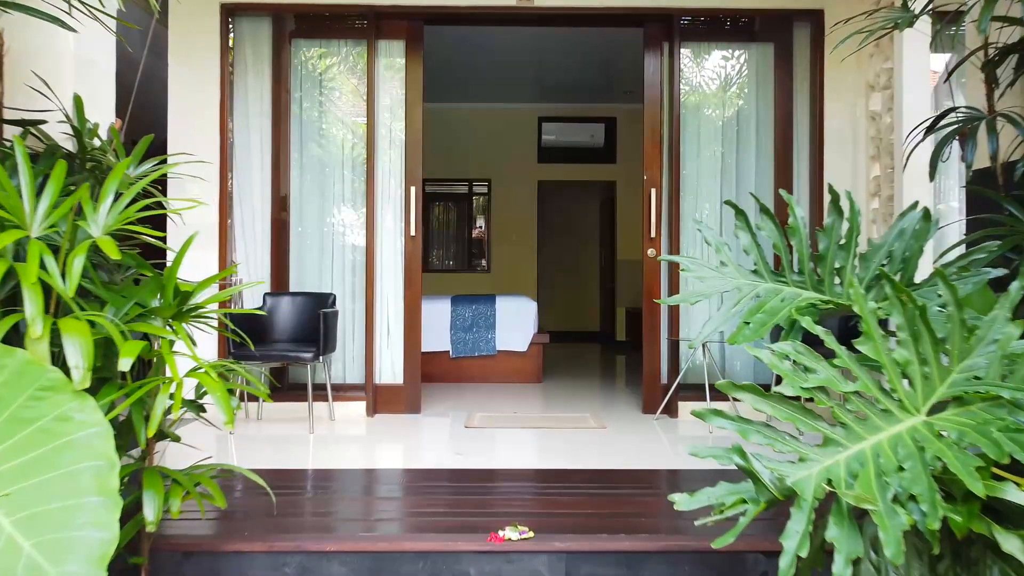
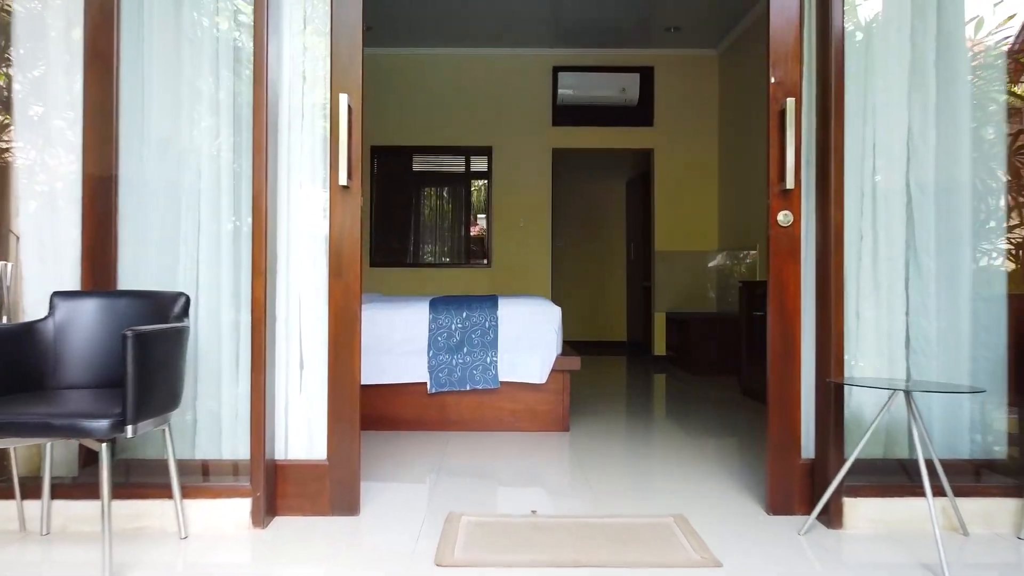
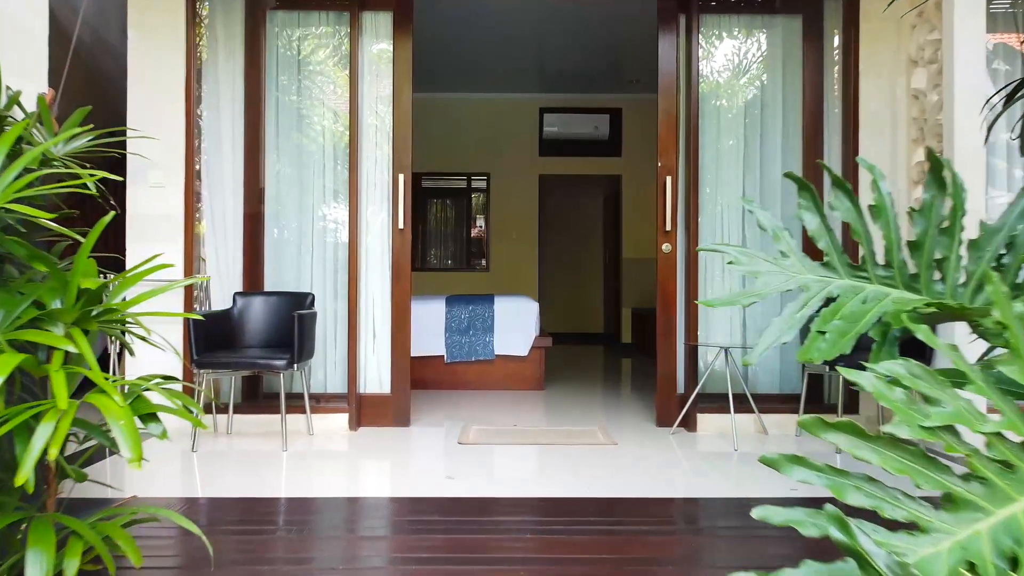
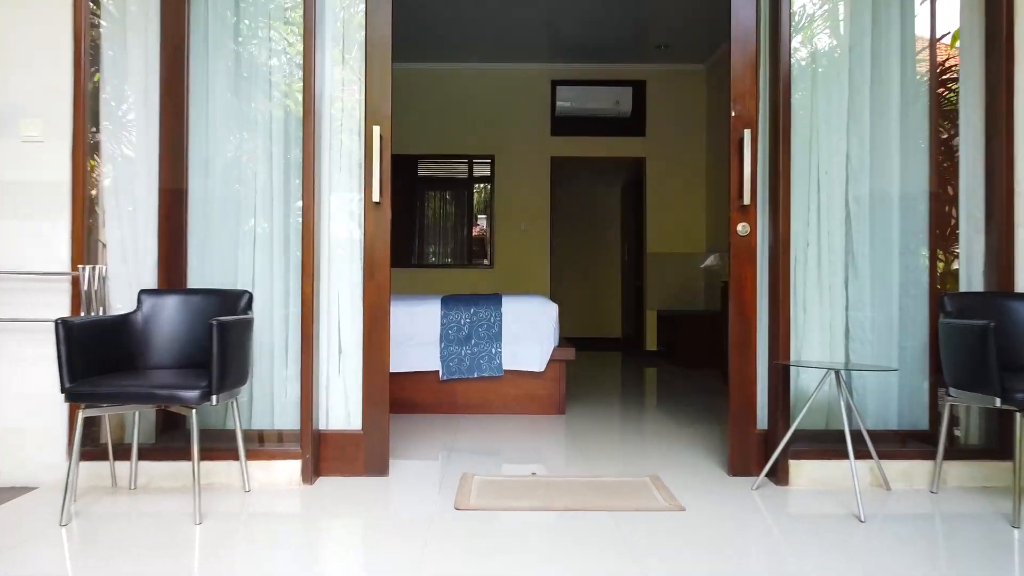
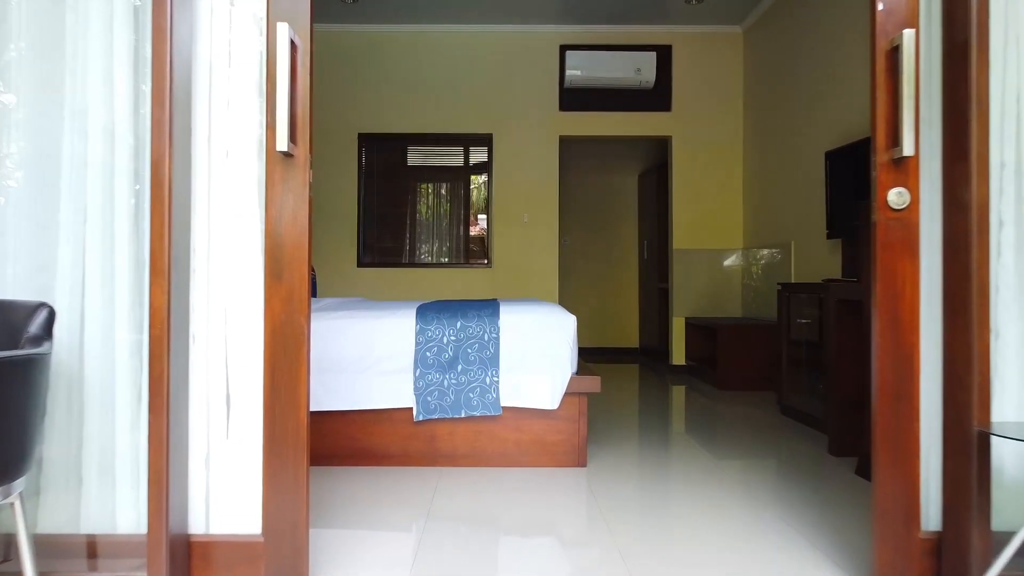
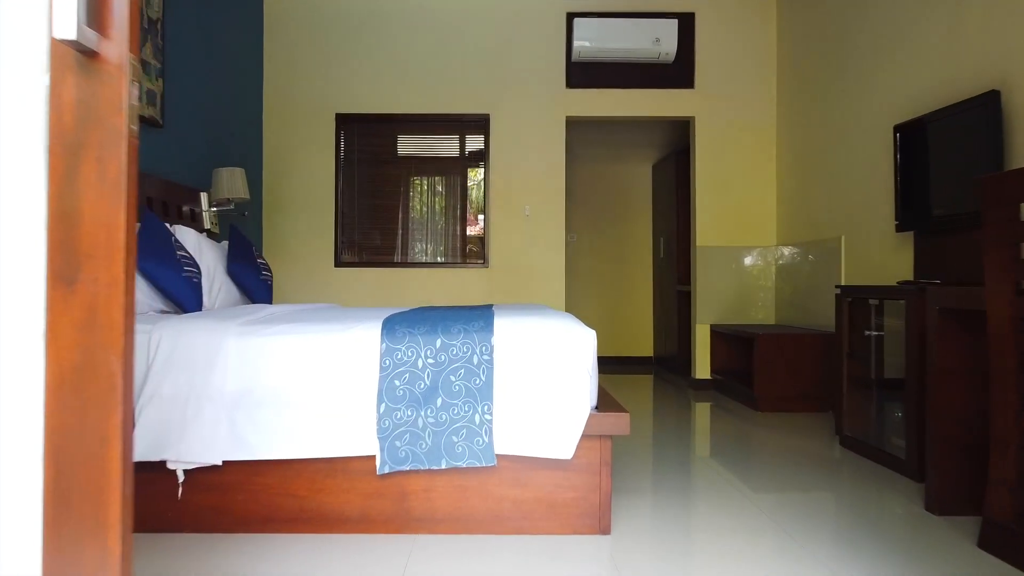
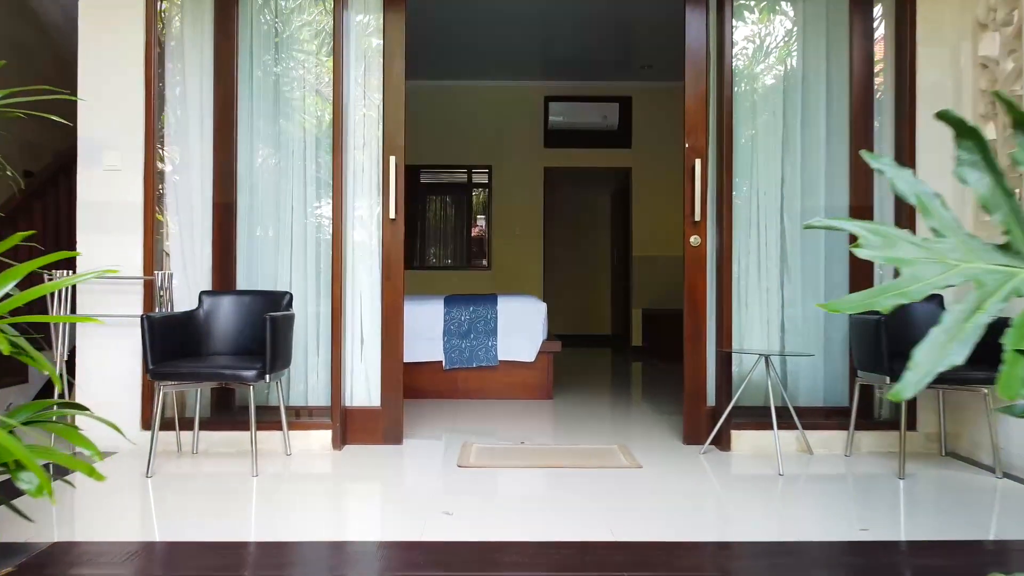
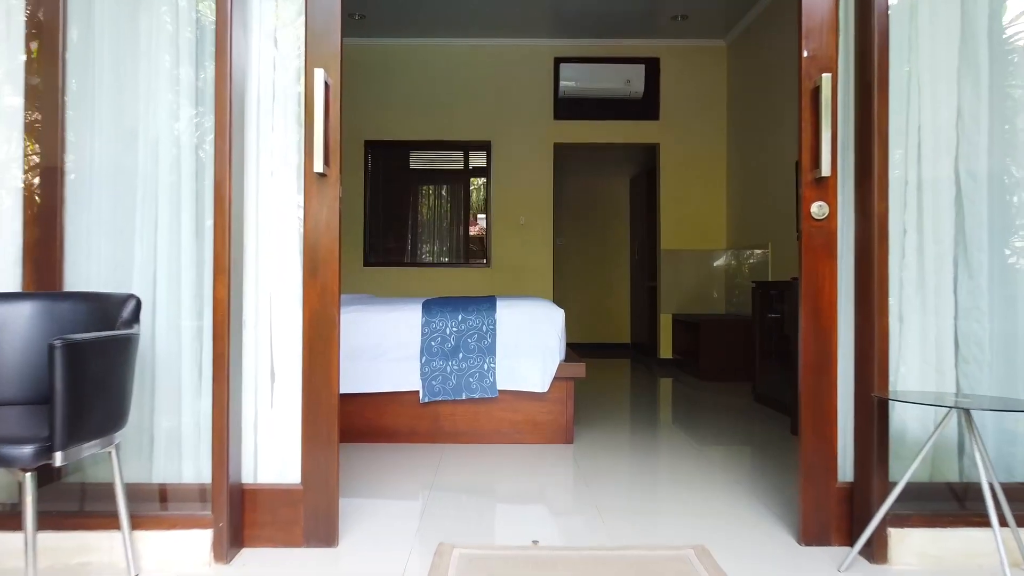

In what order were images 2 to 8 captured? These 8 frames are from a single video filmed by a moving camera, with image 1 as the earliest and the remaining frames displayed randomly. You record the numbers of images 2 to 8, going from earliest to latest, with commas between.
3, 7, 4, 2, 8, 5, 6
